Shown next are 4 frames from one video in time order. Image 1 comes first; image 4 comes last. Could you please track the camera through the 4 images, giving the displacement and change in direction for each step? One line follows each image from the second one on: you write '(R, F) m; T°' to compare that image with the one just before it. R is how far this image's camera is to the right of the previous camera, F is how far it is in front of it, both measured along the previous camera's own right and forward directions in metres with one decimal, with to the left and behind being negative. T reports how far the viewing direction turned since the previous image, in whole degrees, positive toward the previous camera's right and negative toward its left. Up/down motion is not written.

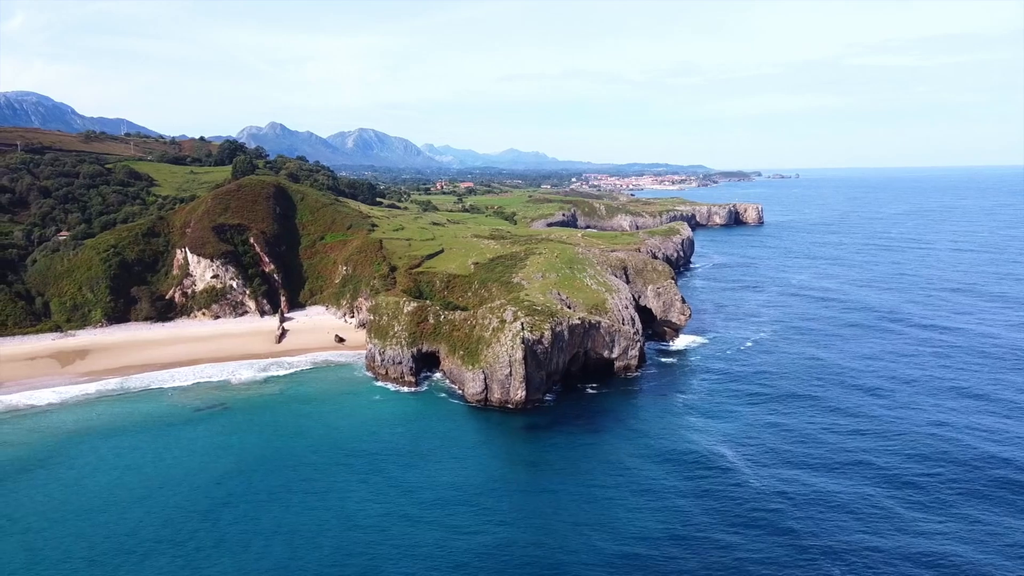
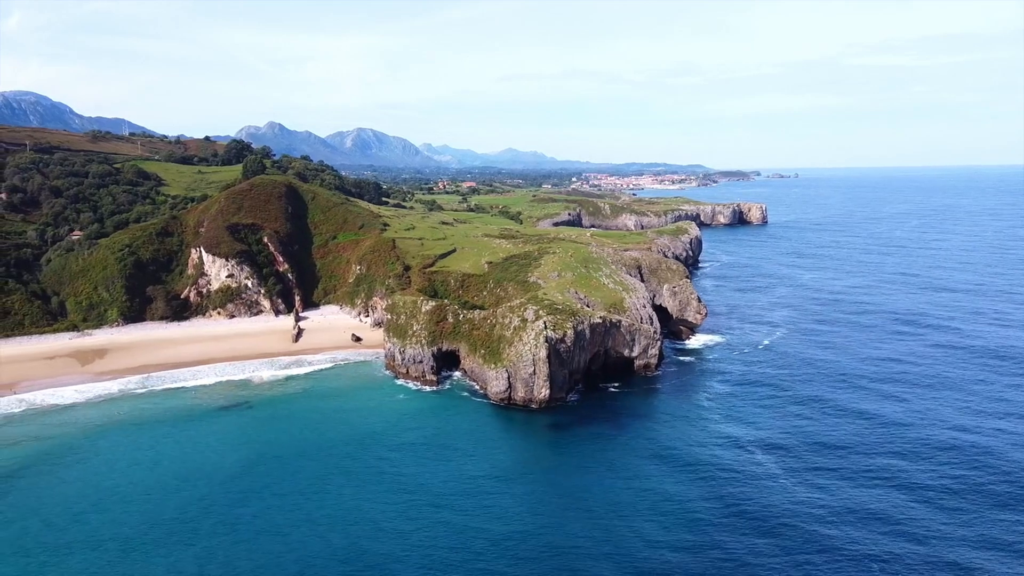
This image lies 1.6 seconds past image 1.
(-1.6, -0.1) m; 0°
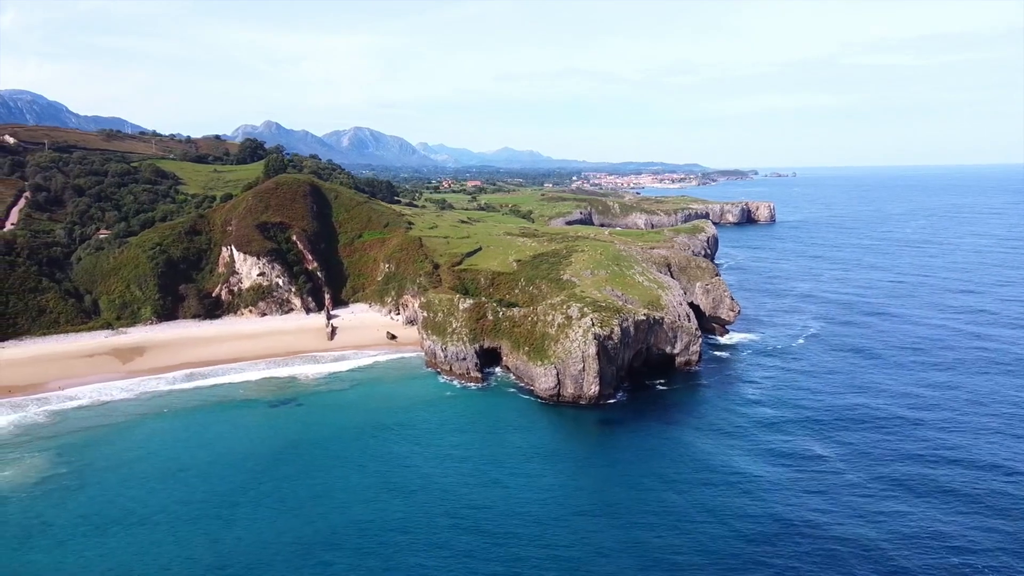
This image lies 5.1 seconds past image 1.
(-3.4, -0.3) m; 0°
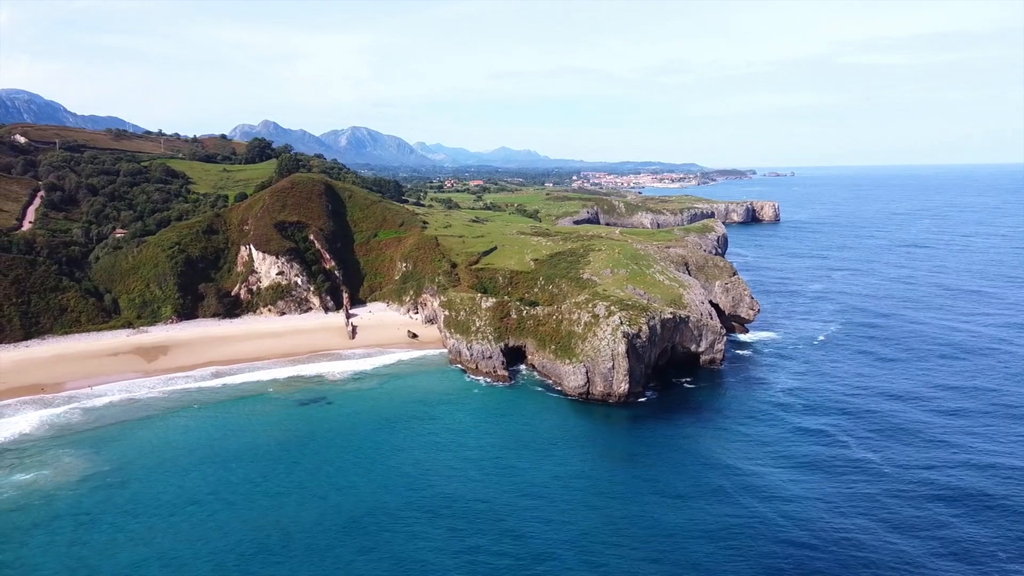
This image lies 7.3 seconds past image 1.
(-2.1, -0.2) m; 0°
